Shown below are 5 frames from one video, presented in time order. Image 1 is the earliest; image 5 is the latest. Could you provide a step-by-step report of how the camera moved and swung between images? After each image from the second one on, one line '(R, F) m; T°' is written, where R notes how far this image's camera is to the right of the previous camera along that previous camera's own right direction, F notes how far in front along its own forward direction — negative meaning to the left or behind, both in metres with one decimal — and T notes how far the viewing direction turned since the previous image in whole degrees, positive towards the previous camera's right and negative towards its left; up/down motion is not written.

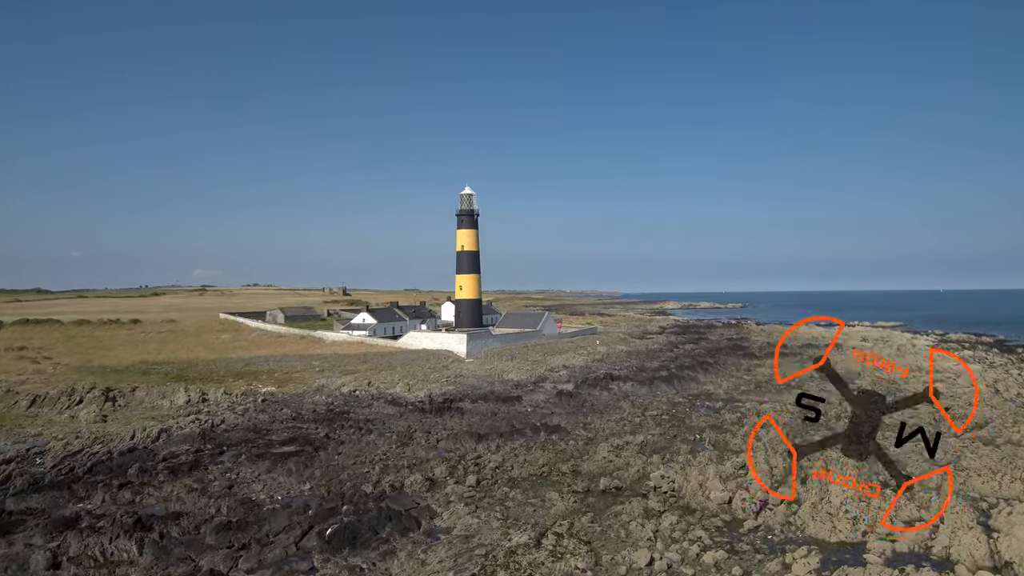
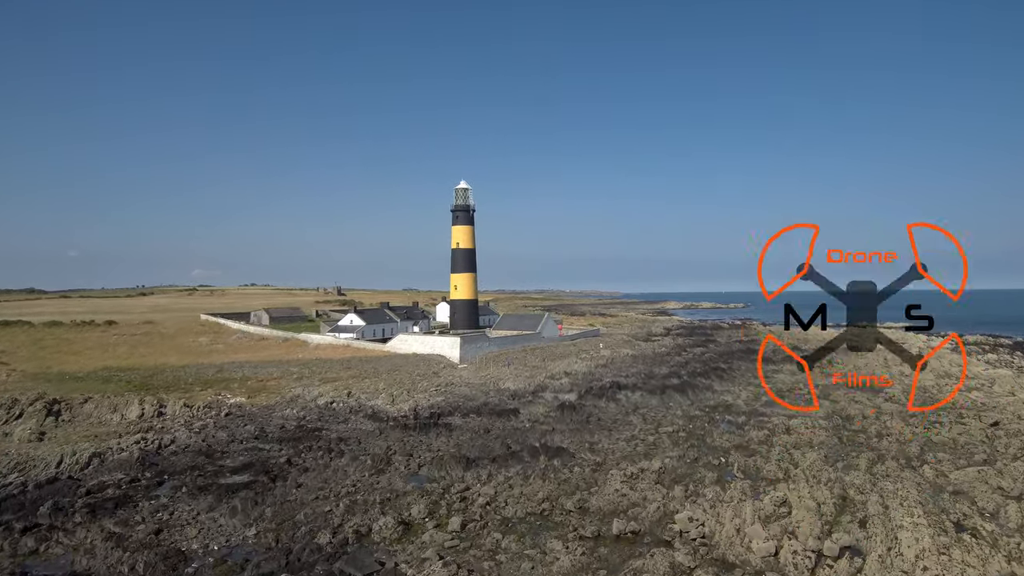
(+0.2, +3.3) m; 0°
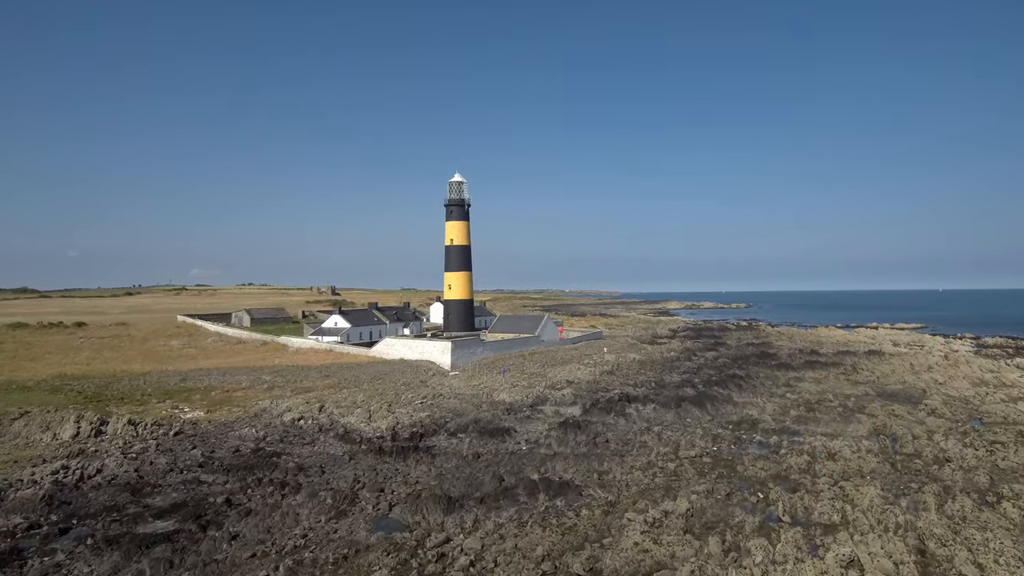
(+0.2, +3.5) m; 0°
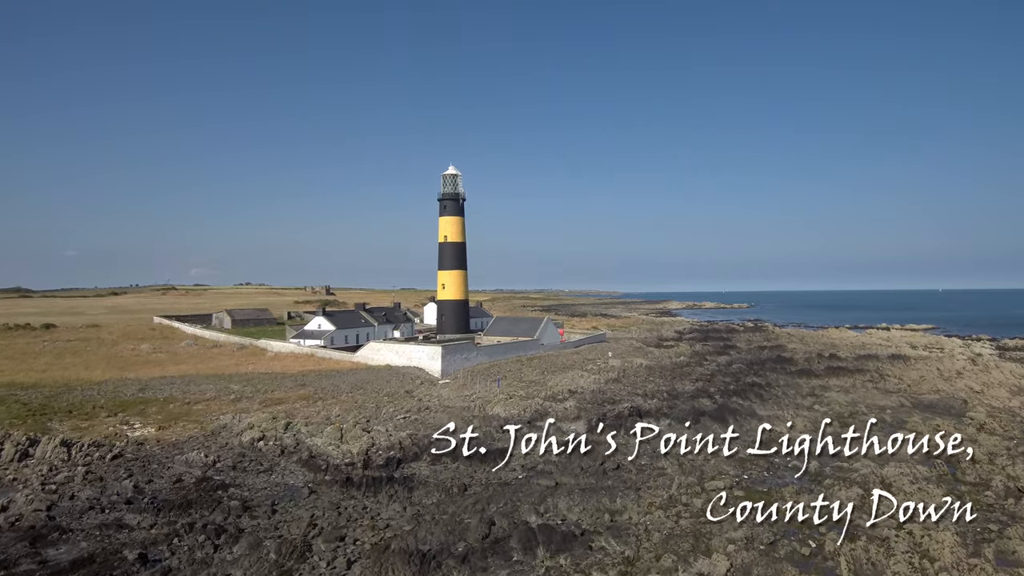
(+0.2, +3.2) m; 0°
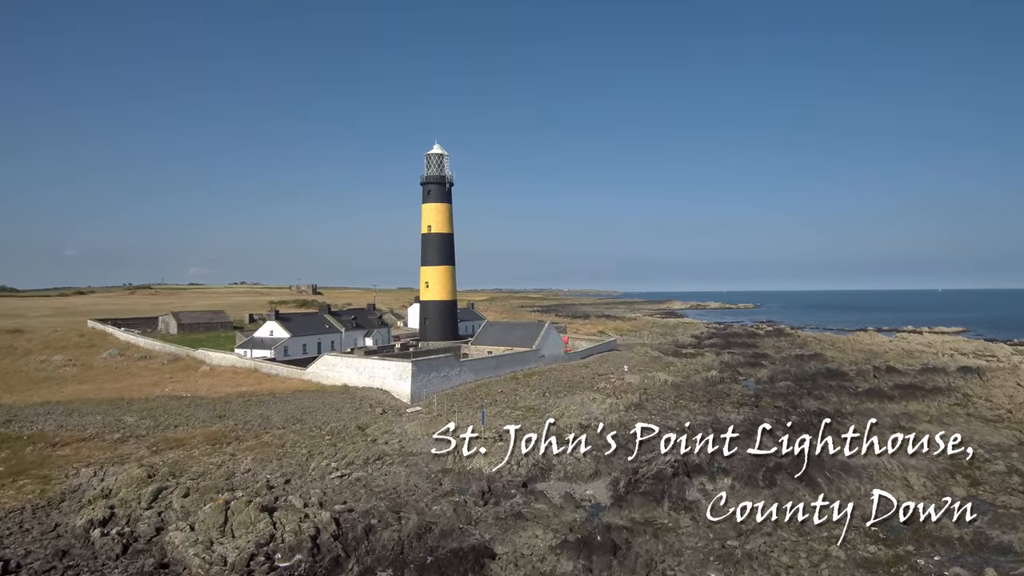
(+0.3, +7.2) m; 0°
